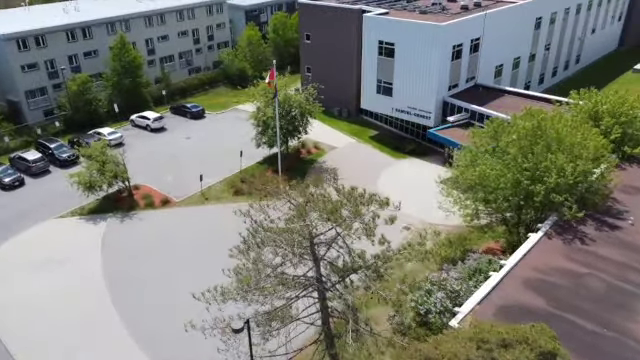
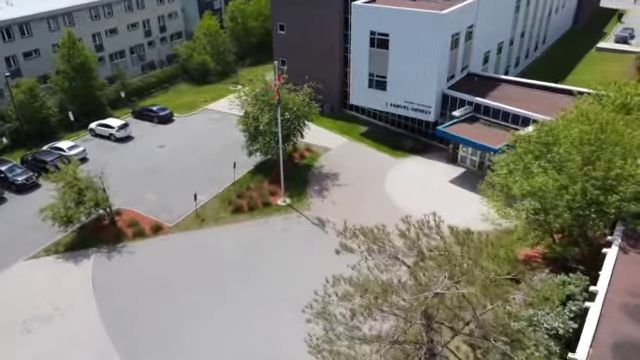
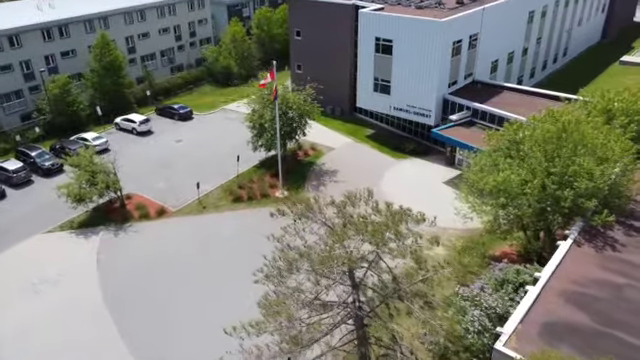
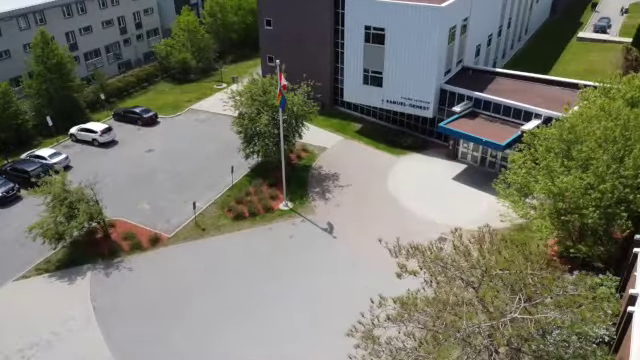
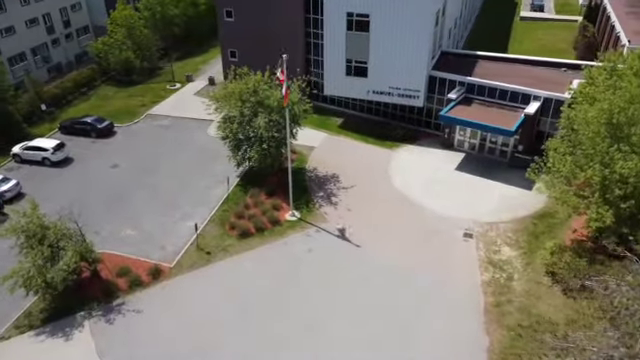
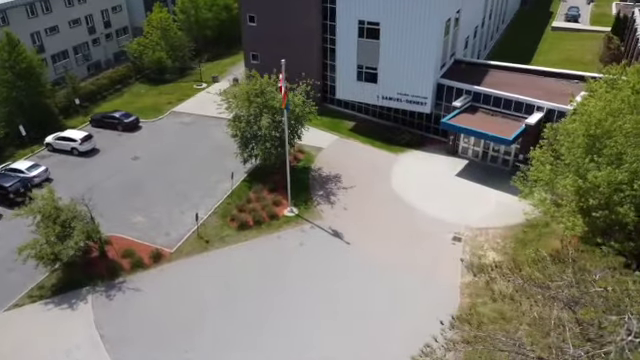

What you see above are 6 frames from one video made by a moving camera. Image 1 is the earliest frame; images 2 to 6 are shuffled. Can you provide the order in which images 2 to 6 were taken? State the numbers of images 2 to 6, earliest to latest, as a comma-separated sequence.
3, 2, 4, 6, 5
